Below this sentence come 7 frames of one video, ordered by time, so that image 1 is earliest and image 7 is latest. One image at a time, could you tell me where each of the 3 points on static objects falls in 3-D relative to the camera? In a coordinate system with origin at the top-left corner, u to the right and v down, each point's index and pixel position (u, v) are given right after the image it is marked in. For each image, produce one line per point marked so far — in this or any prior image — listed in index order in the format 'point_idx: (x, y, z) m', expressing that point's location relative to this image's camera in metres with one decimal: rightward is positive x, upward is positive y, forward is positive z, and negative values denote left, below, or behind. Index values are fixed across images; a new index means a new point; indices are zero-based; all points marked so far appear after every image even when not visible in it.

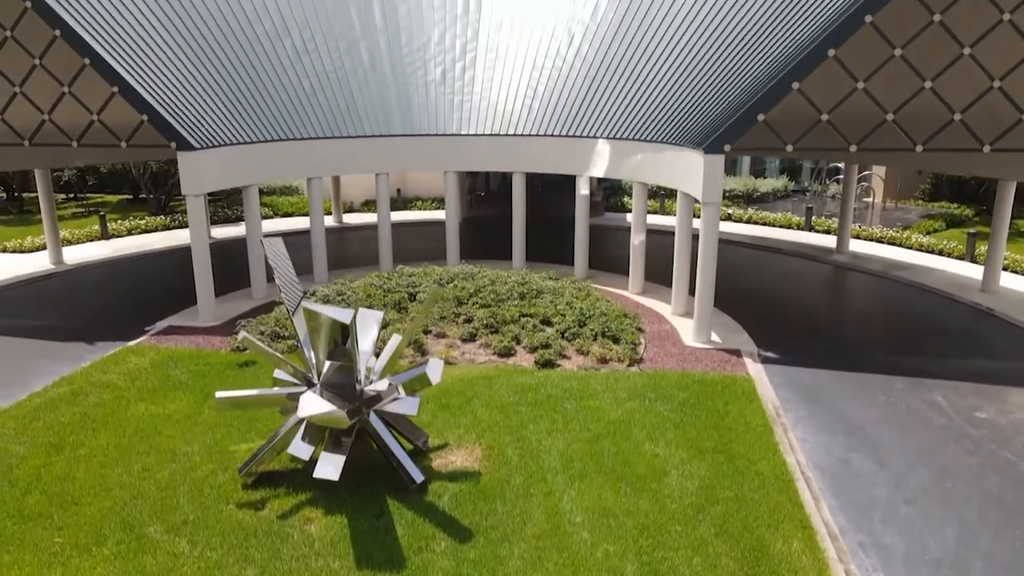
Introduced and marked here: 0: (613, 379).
0: (+2.6, -2.4, +14.1) m
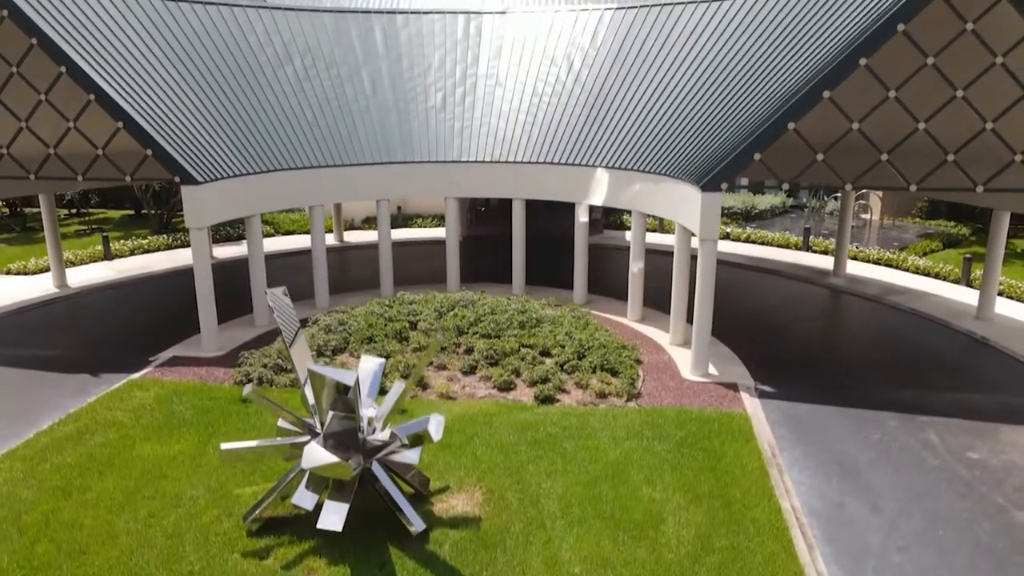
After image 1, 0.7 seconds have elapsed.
0: (+2.6, -3.4, +14.3) m
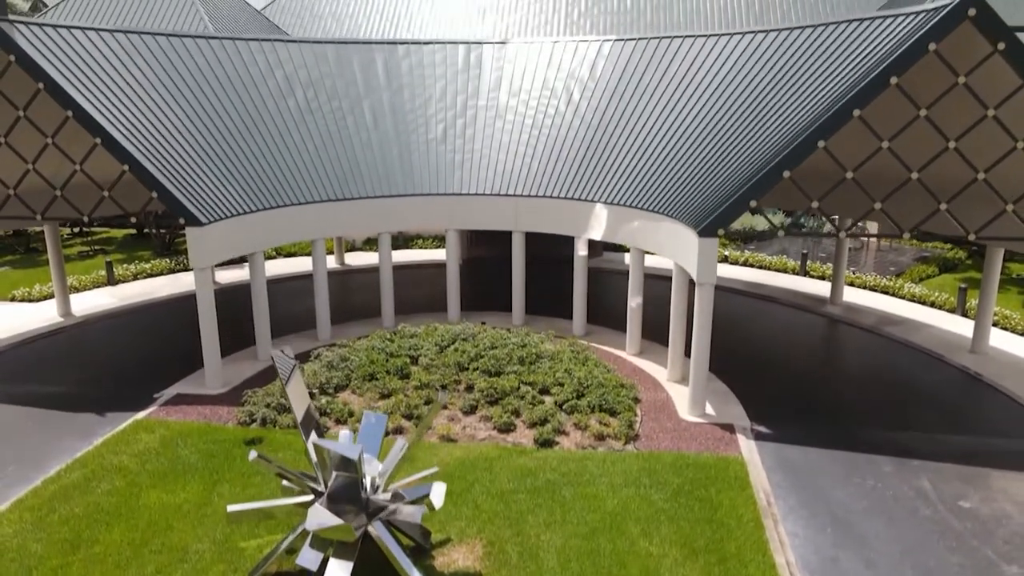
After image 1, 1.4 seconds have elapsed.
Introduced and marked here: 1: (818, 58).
0: (+2.6, -4.7, +14.5) m
1: (+9.7, +7.3, +17.1) m
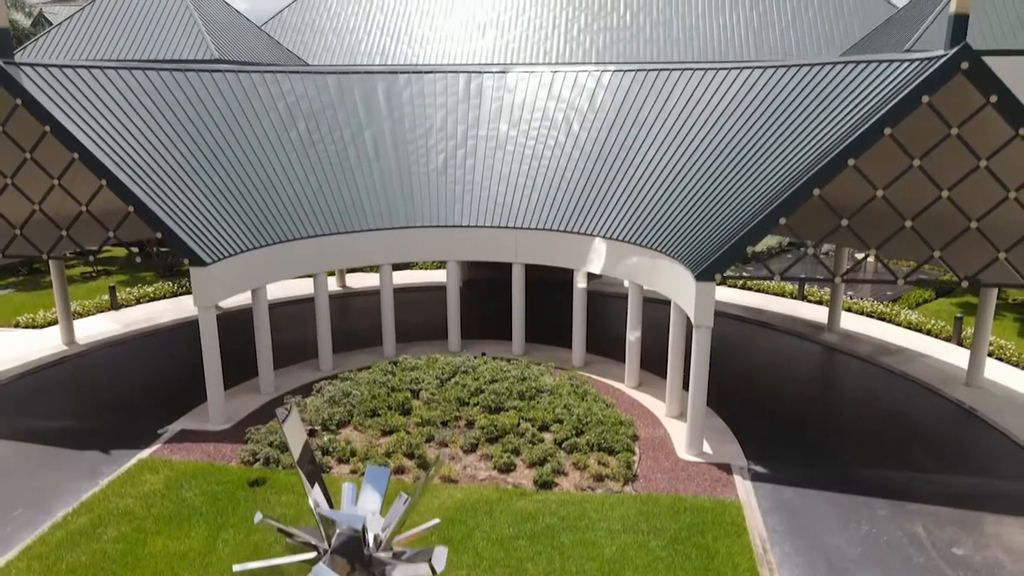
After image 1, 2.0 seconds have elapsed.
0: (+2.6, -5.9, +14.7) m
1: (+9.7, +6.0, +17.3) m
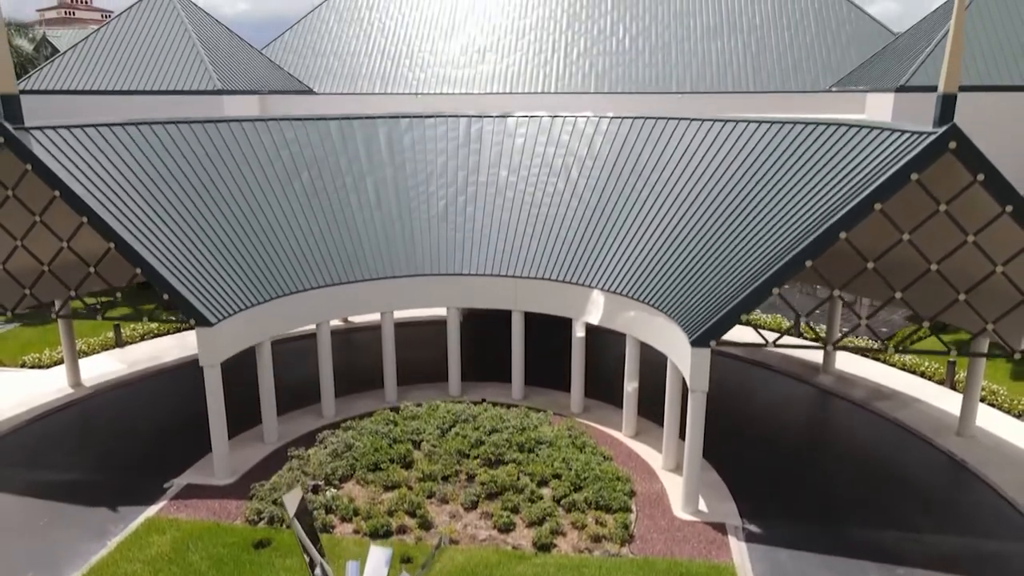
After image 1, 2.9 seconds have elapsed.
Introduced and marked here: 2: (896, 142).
0: (+2.6, -7.9, +15.1) m
1: (+9.7, +4.1, +17.7) m
2: (+11.3, +4.3, +15.8) m
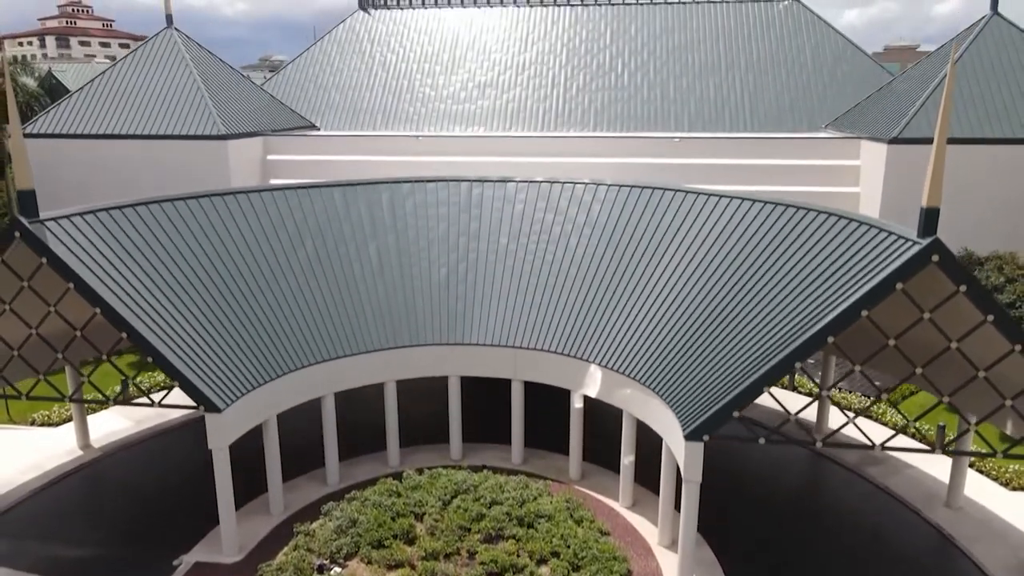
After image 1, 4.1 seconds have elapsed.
0: (+2.6, -10.8, +15.6) m
1: (+9.7, +1.1, +18.3) m
2: (+11.3, +1.3, +16.4) m
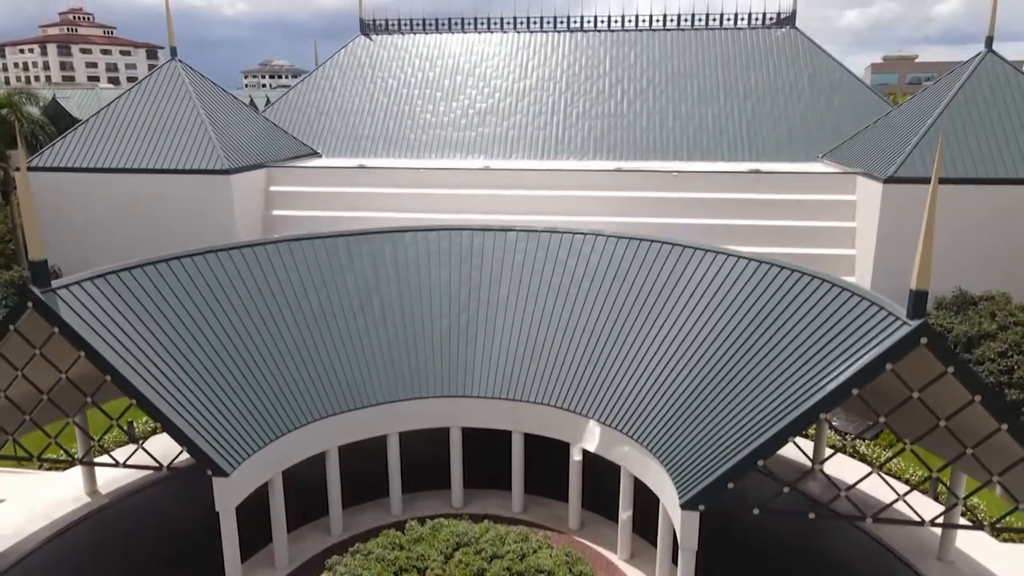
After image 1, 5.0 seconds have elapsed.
0: (+2.6, -13.1, +16.0) m
1: (+9.7, -1.2, +18.7) m
2: (+11.3, -1.0, +16.8) m
